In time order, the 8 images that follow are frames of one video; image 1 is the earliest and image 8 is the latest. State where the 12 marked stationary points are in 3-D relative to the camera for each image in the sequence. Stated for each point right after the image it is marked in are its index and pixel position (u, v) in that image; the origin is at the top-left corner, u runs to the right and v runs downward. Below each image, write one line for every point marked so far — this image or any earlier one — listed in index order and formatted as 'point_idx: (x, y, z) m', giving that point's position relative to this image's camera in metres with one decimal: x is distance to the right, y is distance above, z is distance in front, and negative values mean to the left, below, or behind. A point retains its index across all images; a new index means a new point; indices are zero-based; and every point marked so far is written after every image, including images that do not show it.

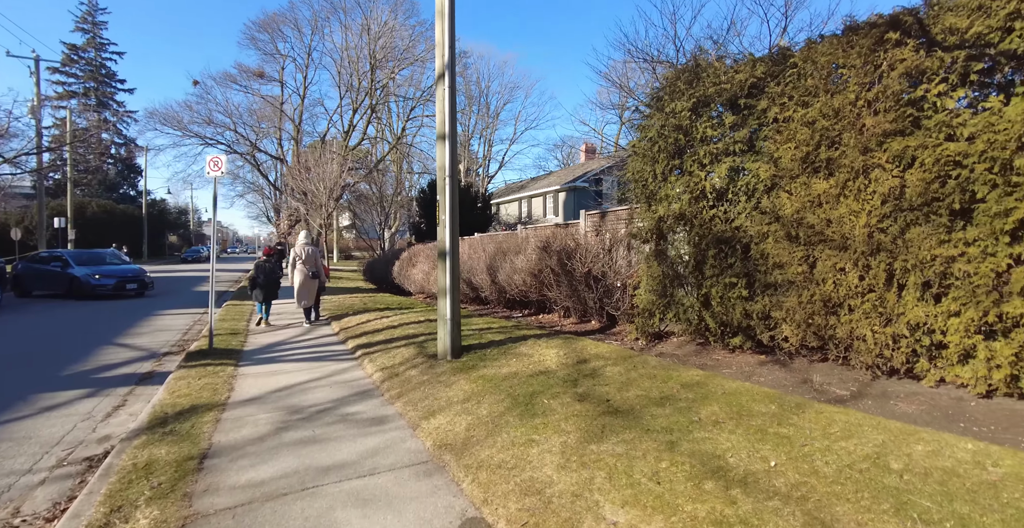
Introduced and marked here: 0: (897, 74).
0: (+3.7, +1.8, +4.8) m
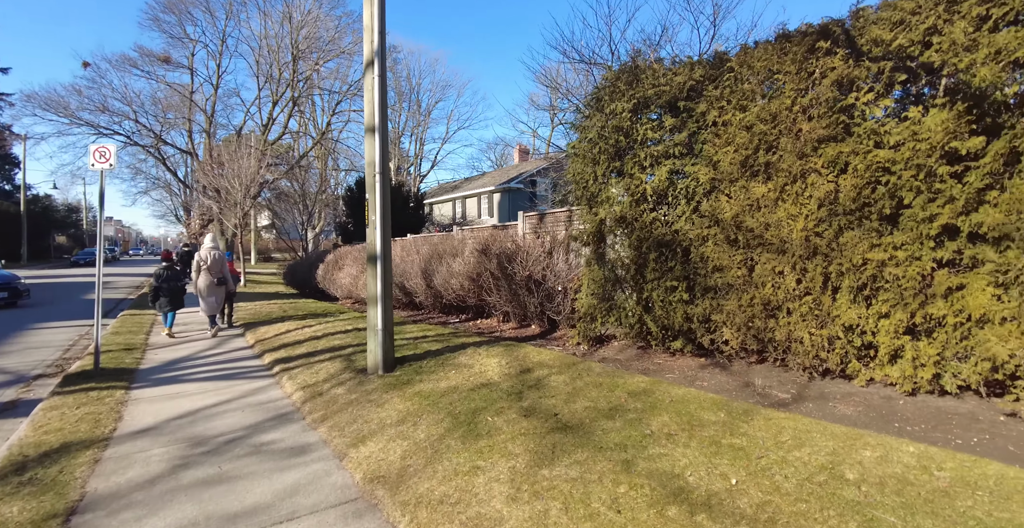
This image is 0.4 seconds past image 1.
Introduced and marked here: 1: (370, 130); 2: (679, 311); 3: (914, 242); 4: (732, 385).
0: (+3.1, +1.8, +4.9) m
1: (-1.7, +1.7, +6.1) m
2: (+2.0, -0.5, +5.9) m
3: (+3.5, +0.2, +4.3) m
4: (+2.3, -1.2, +5.1) m
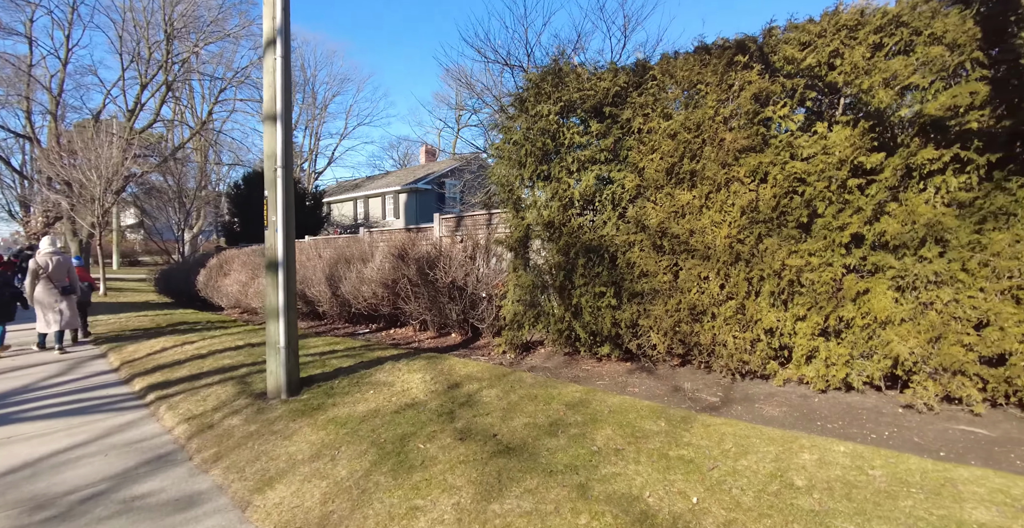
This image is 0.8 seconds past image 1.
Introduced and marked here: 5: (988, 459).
0: (+2.4, +1.7, +5.1) m
1: (-2.6, +1.6, +5.4) m
2: (+1.1, -0.6, +5.8) m
3: (+2.9, +0.1, +4.6) m
4: (+1.6, -1.3, +5.2) m
5: (+3.2, -1.3, +3.4) m
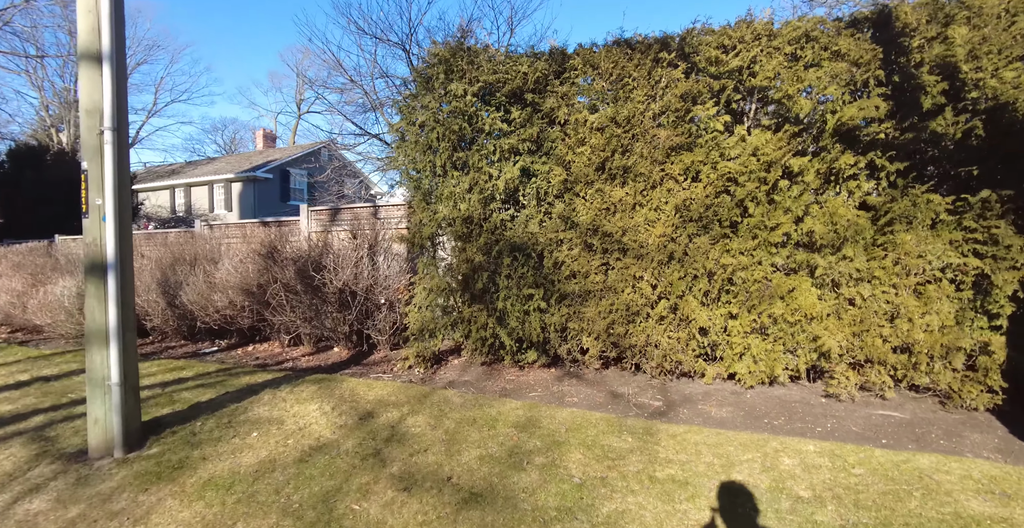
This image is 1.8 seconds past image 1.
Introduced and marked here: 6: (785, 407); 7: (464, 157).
0: (+1.7, +1.7, +5.0) m
1: (-3.2, +1.5, +3.8) m
2: (+0.2, -0.6, +5.3) m
3: (+2.3, +0.1, +4.7) m
4: (+0.9, -1.3, +4.9) m
5: (+3.0, -1.3, +3.7) m
6: (+2.5, -1.3, +4.4) m
7: (-0.5, +1.2, +5.6) m
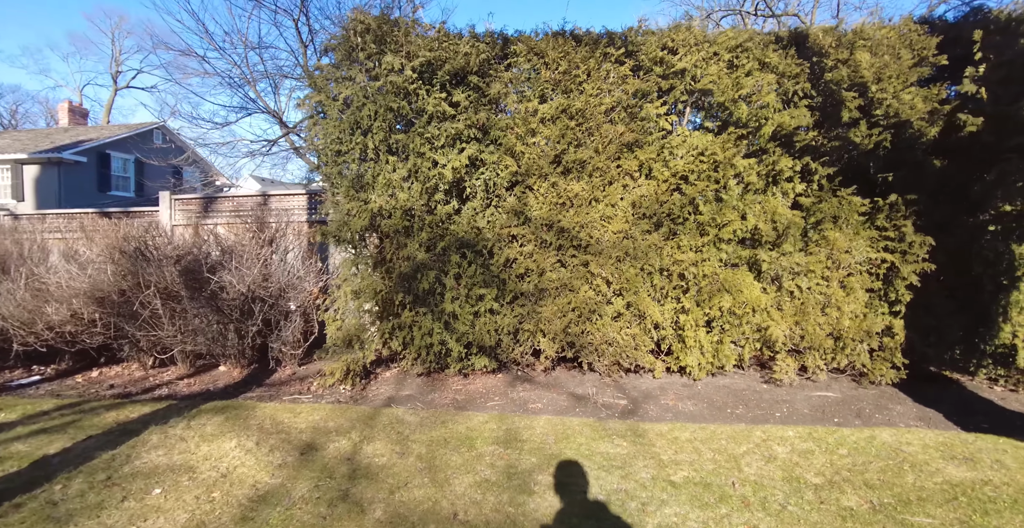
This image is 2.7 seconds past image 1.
0: (+1.2, +1.8, +5.0) m
1: (-3.1, +1.5, +2.4) m
2: (-0.3, -0.6, +4.9) m
3: (+1.9, +0.2, +4.9) m
4: (+0.5, -1.3, +4.6) m
5: (+2.9, -1.3, +4.1) m
6: (+2.1, -1.2, +4.7) m
7: (-1.1, +1.2, +4.9) m
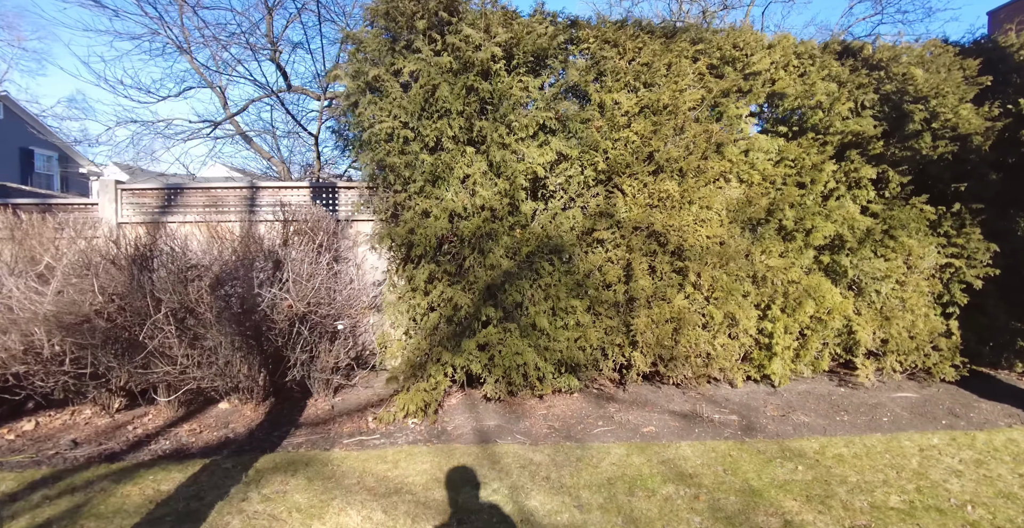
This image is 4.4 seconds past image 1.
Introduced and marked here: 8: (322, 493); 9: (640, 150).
0: (+1.9, +1.7, +4.8) m
1: (-1.7, +1.4, +1.3) m
2: (+0.6, -0.7, +4.4) m
3: (+2.7, +0.1, +4.8) m
4: (+1.4, -1.3, +4.3) m
5: (+3.8, -1.3, +4.2) m
6: (+2.9, -1.3, +4.7) m
7: (-0.3, +1.1, +4.2) m
8: (-1.2, -1.4, +3.0) m
9: (+1.2, +1.1, +4.6) m
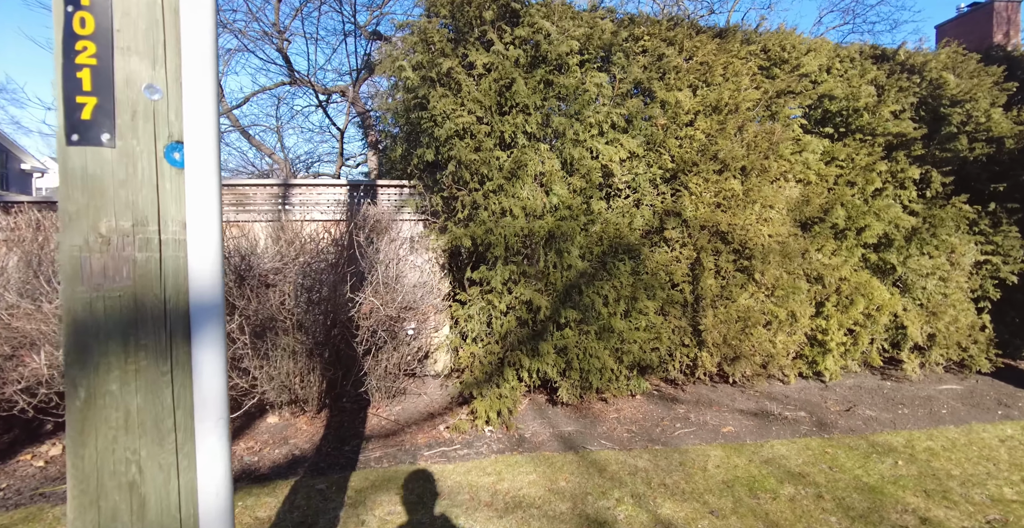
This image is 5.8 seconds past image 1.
0: (+2.5, +1.7, +4.8) m
1: (-0.8, +1.4, +1.1) m
2: (+1.2, -0.7, +4.3) m
3: (+3.3, +0.2, +4.9) m
4: (+2.0, -1.3, +4.3) m
5: (+4.4, -1.3, +4.4) m
6: (+3.5, -1.3, +4.8) m
7: (+0.4, +1.1, +4.1) m
8: (-0.4, -1.4, +2.8) m
9: (+1.8, +1.1, +4.5) m
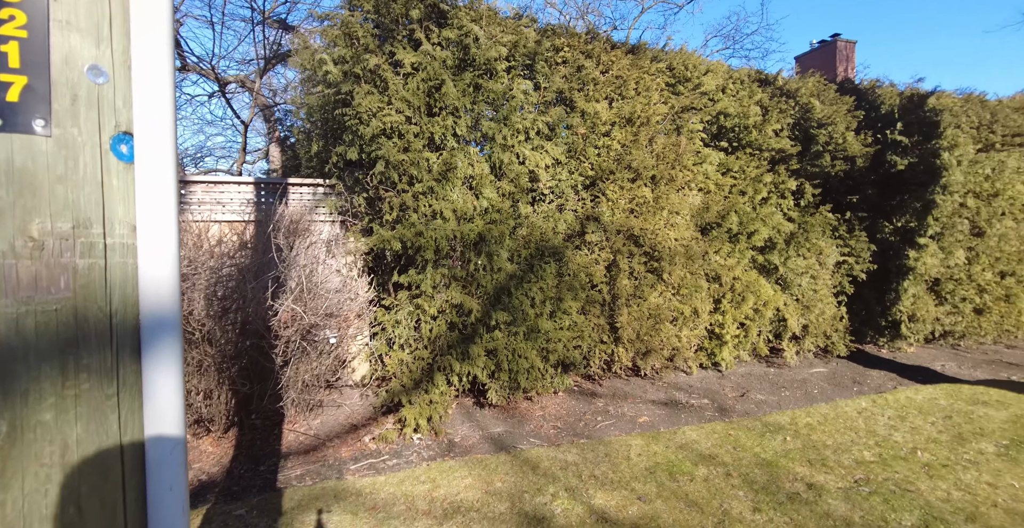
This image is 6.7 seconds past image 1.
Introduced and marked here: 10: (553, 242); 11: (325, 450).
0: (+1.7, +1.7, +5.3) m
1: (-0.8, +1.4, +0.9) m
2: (+0.5, -0.7, +4.5) m
3: (+2.5, +0.1, +5.5) m
4: (+1.4, -1.3, +4.6) m
5: (+3.7, -1.3, +5.2) m
6: (+2.8, -1.3, +5.4) m
7: (-0.2, +1.1, +4.1) m
8: (-0.7, -1.4, +2.7) m
9: (+1.0, +1.0, +4.8) m
10: (+0.4, +0.2, +4.4) m
11: (-1.3, -1.4, +3.7) m
